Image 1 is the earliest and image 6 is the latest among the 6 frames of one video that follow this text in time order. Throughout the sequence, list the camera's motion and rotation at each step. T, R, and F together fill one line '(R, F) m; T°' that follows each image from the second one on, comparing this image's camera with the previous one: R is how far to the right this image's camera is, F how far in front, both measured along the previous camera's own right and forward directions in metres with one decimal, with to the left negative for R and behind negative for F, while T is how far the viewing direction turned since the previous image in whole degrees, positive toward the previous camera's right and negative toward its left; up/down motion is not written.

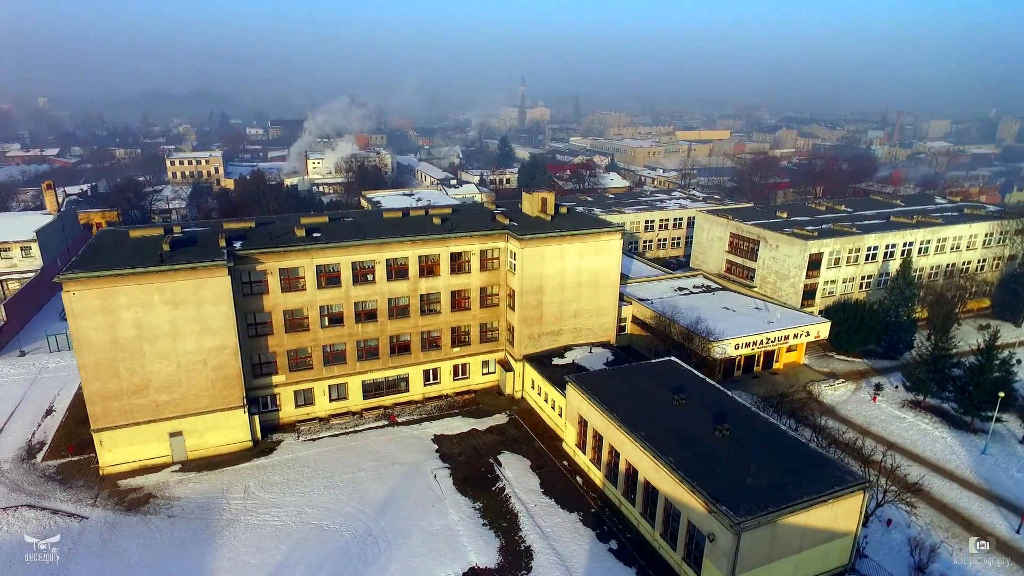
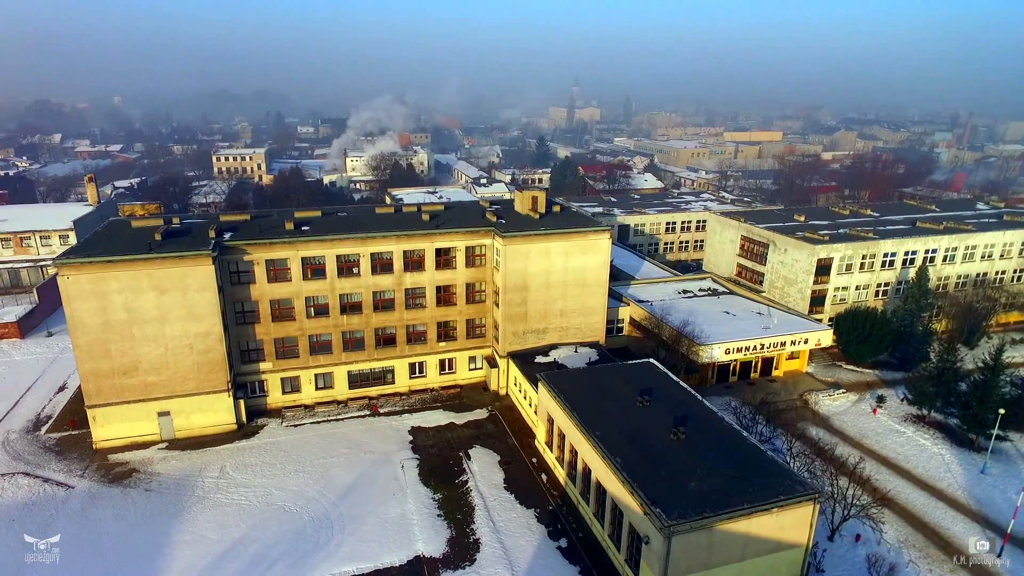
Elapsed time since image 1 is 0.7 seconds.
(+4.0, -0.1) m; -5°
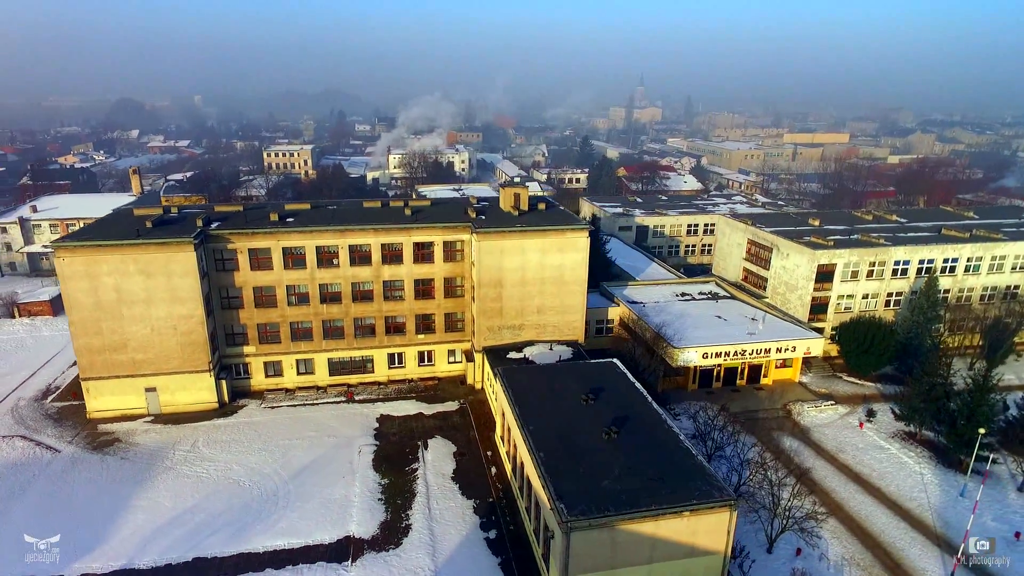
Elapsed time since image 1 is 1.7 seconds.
(+5.2, -0.2) m; -6°
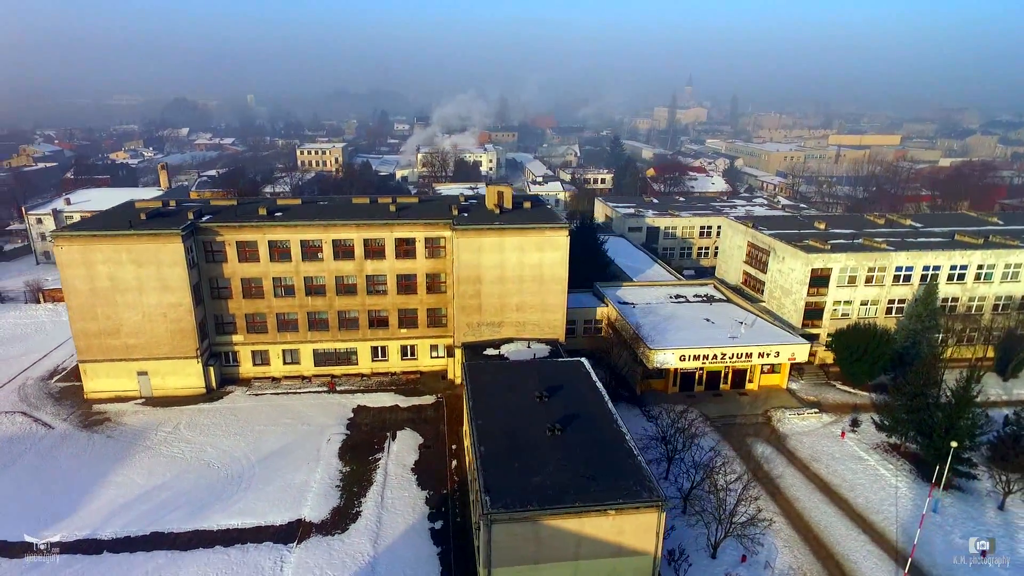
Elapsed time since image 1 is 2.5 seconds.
(+4.0, -0.2) m; -4°
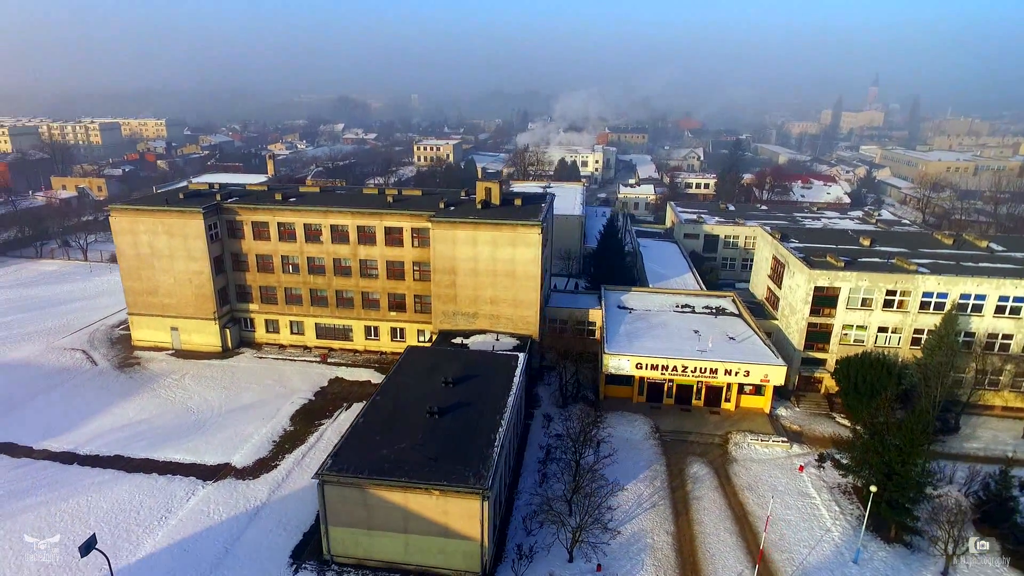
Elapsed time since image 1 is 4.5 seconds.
(+11.1, +0.2) m; -14°
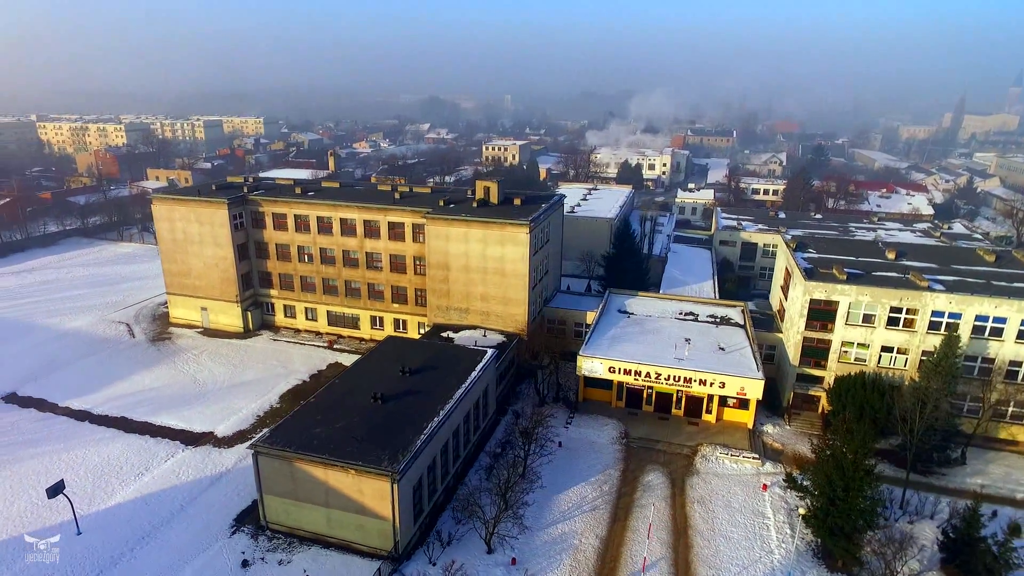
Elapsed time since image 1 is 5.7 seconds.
(+6.6, -0.2) m; -9°
